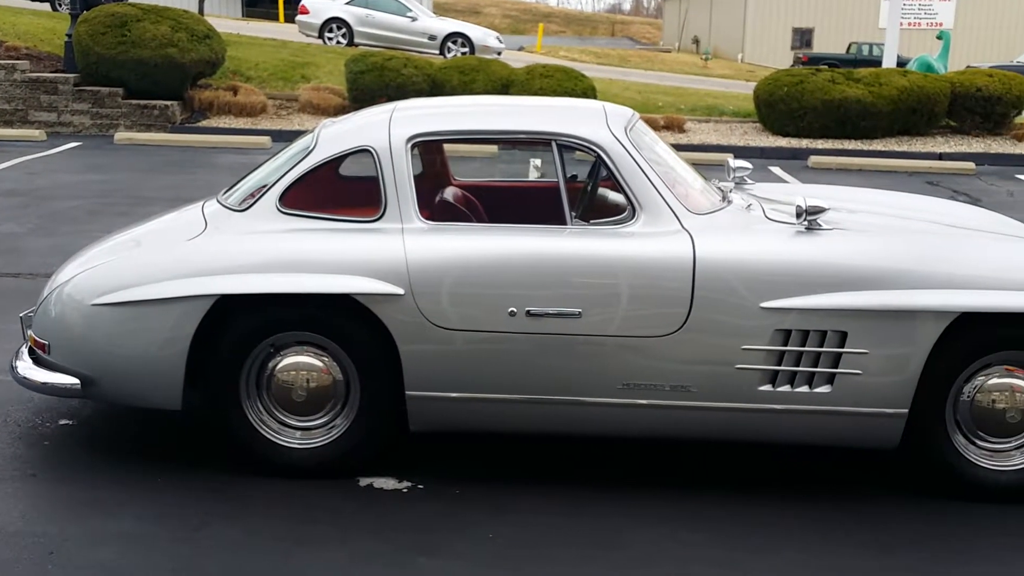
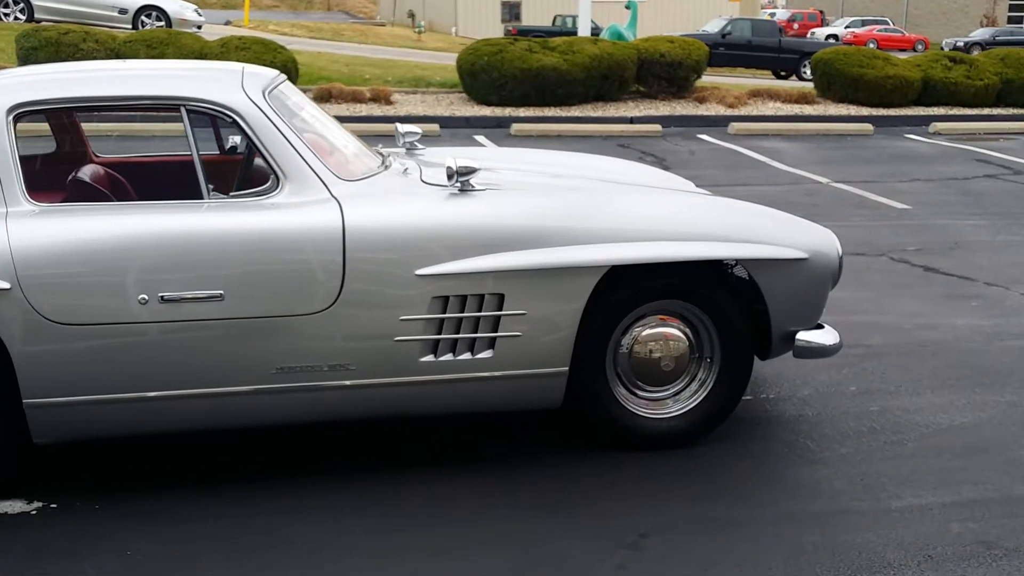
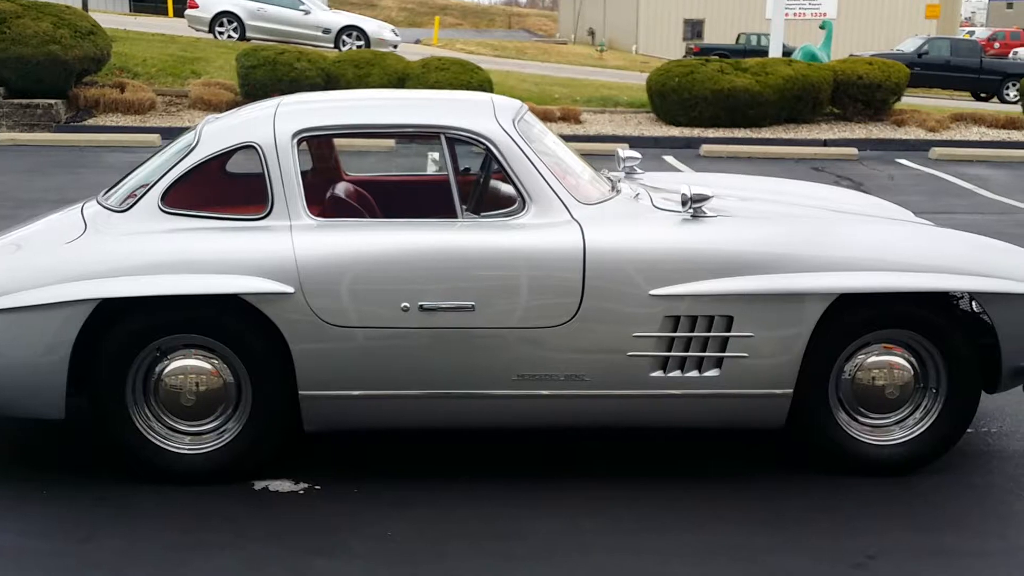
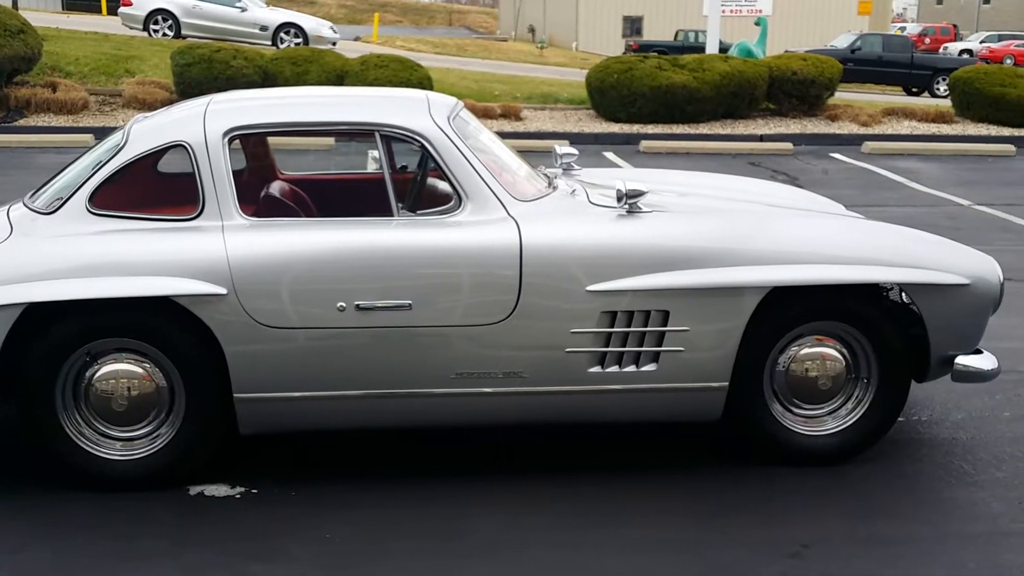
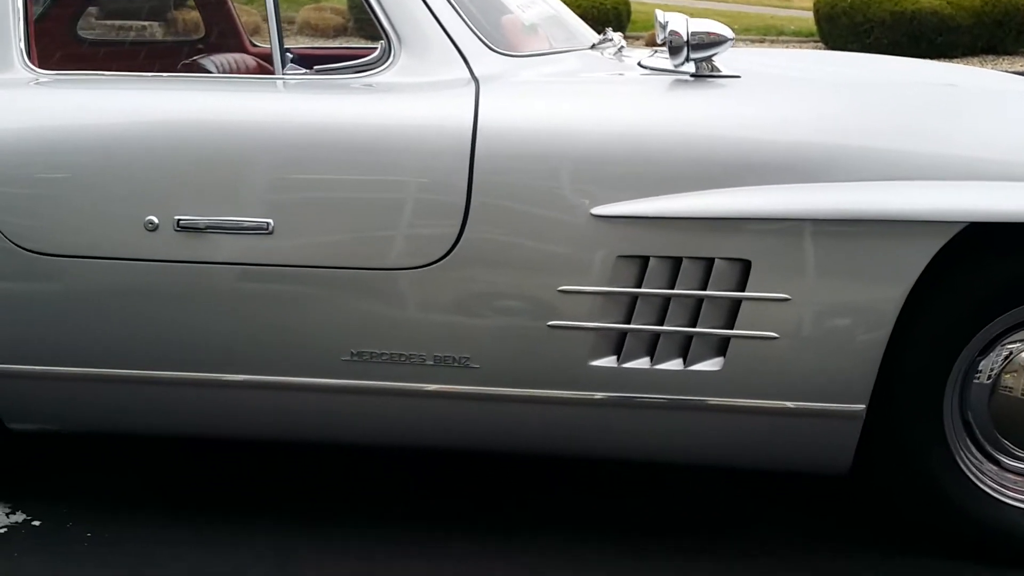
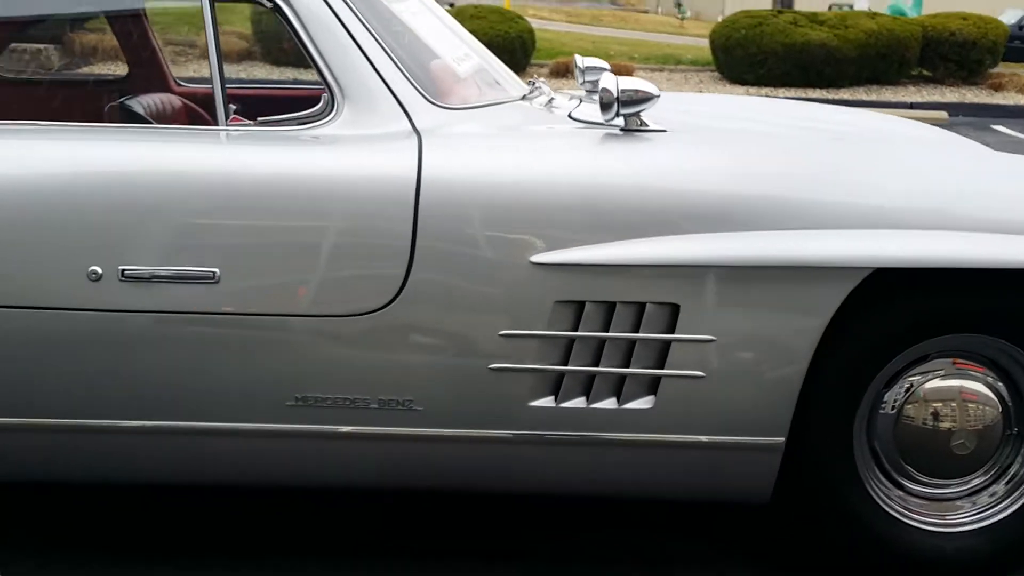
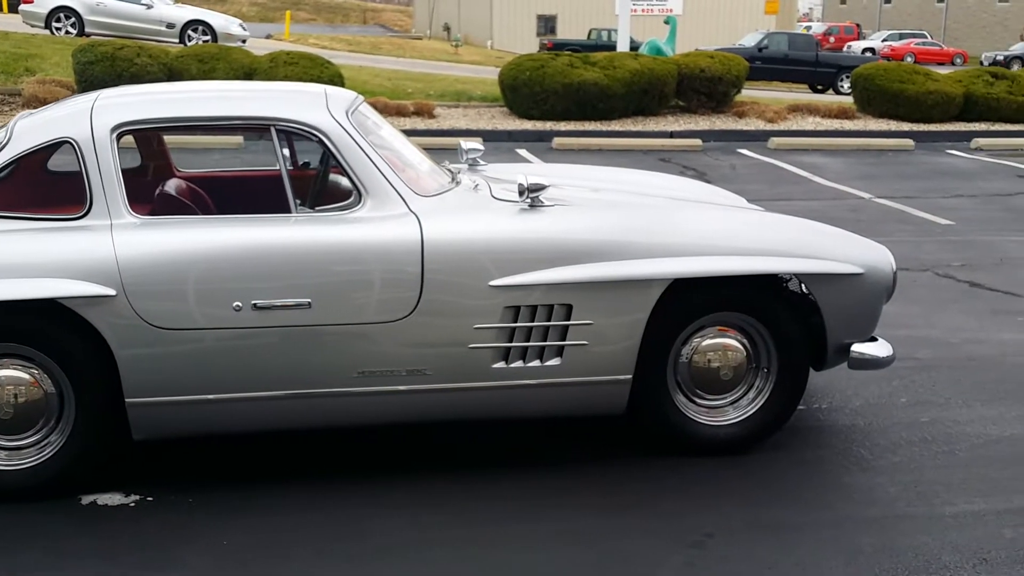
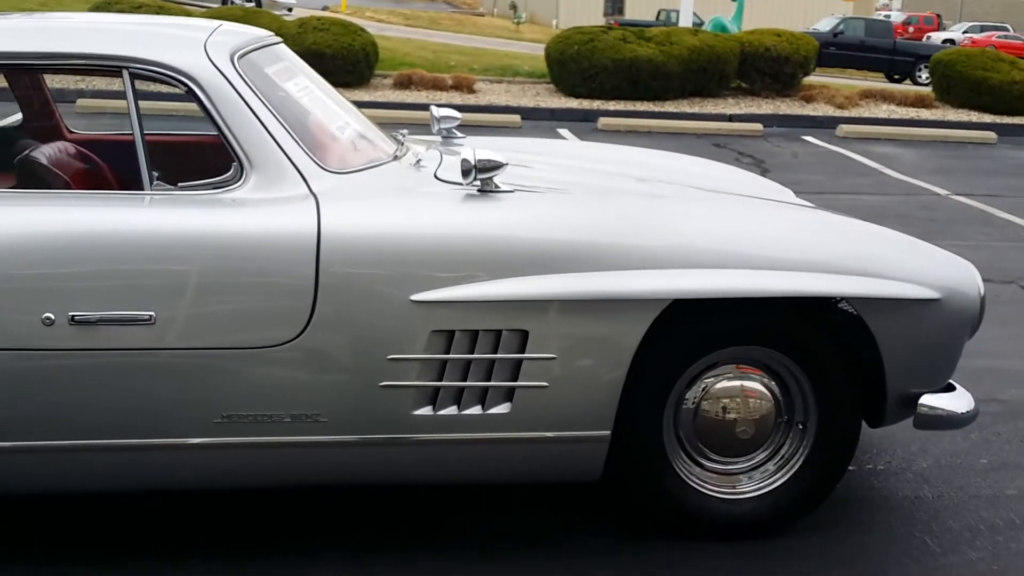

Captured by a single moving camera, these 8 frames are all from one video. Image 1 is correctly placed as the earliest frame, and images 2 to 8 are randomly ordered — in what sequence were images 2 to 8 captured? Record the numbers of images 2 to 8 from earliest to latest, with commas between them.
3, 4, 7, 2, 8, 6, 5
